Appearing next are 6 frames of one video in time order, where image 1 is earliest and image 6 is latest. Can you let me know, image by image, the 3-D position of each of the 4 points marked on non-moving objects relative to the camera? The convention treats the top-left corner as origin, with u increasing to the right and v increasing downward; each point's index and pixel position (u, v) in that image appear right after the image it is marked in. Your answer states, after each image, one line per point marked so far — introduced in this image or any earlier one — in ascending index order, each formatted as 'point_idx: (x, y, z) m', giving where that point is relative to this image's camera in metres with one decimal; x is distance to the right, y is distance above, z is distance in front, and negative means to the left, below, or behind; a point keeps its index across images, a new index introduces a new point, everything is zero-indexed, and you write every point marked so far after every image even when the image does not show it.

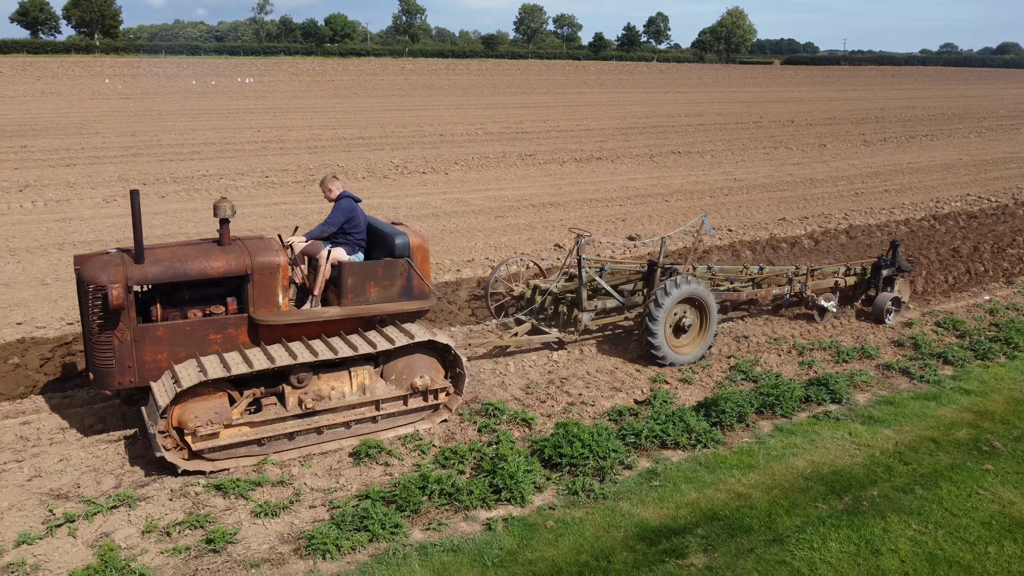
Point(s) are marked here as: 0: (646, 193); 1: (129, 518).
0: (+3.1, +2.2, +18.7) m
1: (-2.7, -1.6, +5.7) m
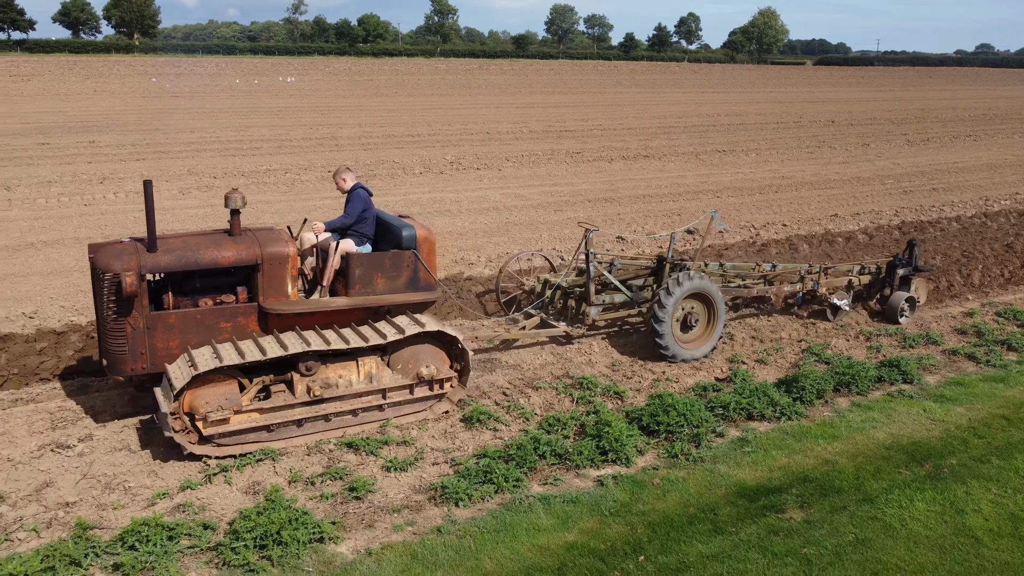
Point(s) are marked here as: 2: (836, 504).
0: (+4.4, +2.3, +19.1) m
1: (-1.8, -1.4, +6.3) m
2: (+2.4, -1.6, +6.0) m
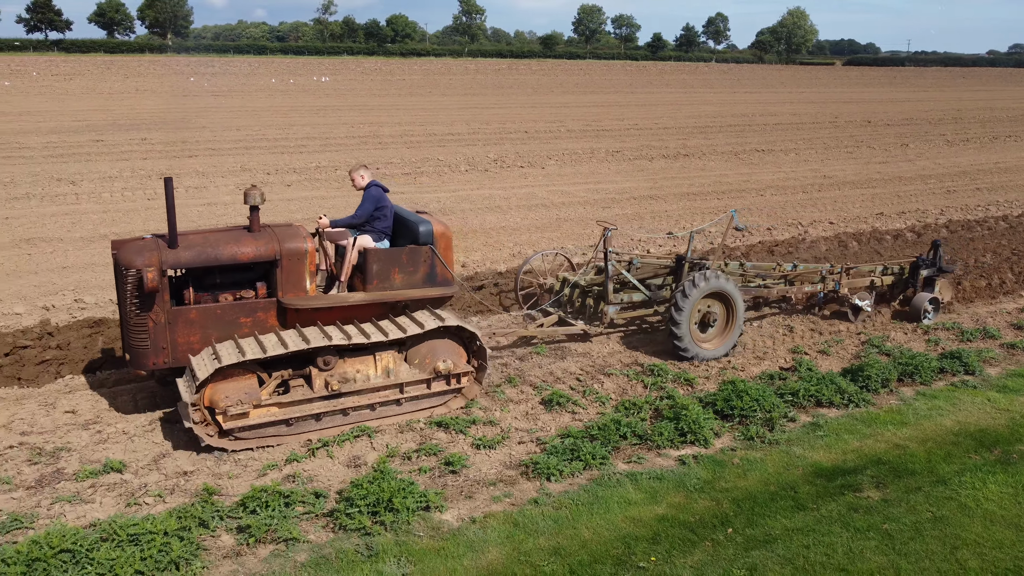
0: (+5.4, +2.4, +19.3) m
1: (-1.1, -1.3, +6.7) m
2: (+3.1, -1.5, +6.3) m
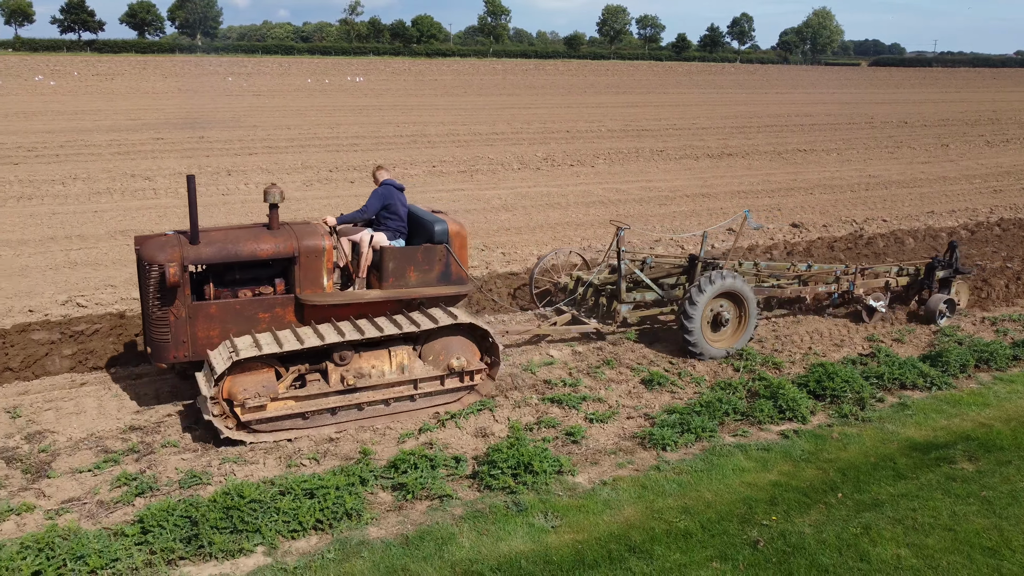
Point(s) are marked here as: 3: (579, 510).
0: (+6.7, +2.5, +19.7) m
1: (-0.2, -1.2, +7.3) m
2: (+4.0, -1.4, +6.7) m
3: (+0.5, -1.6, +5.8) m
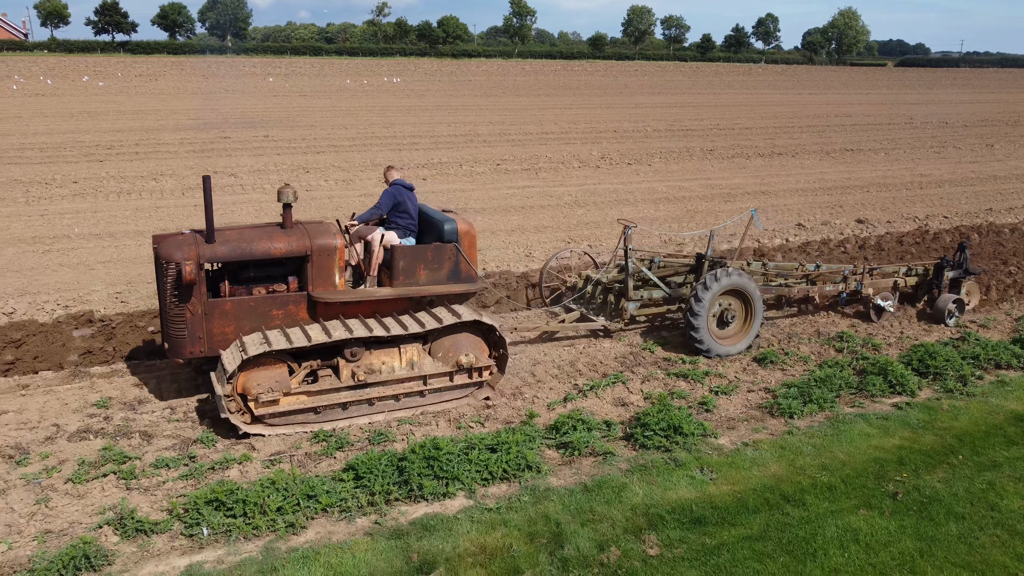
0: (+8.3, +2.6, +20.3) m
1: (+1.1, -1.0, +8.0) m
2: (+5.3, -1.3, +7.3) m
3: (+1.7, -1.4, +6.5) m
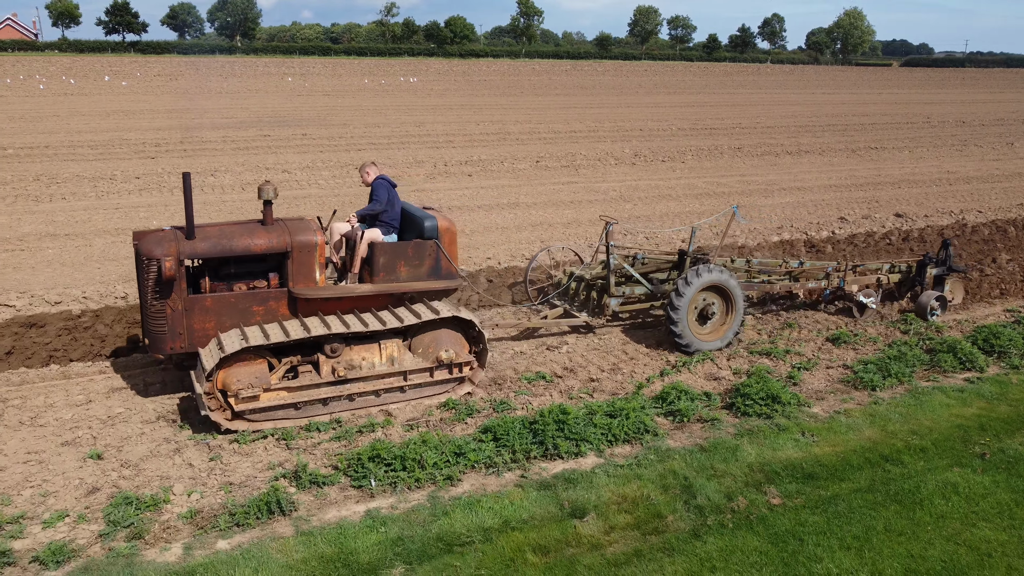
0: (+9.4, +2.7, +20.9) m
1: (+2.2, -0.8, +8.6) m
2: (+6.3, -1.1, +8.0) m
3: (+2.8, -1.2, +7.1) m
